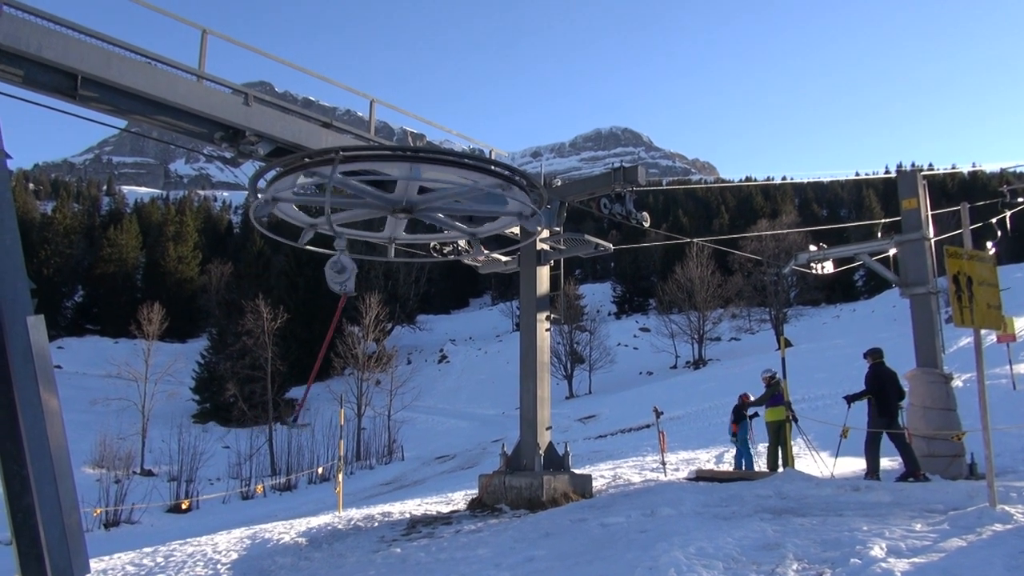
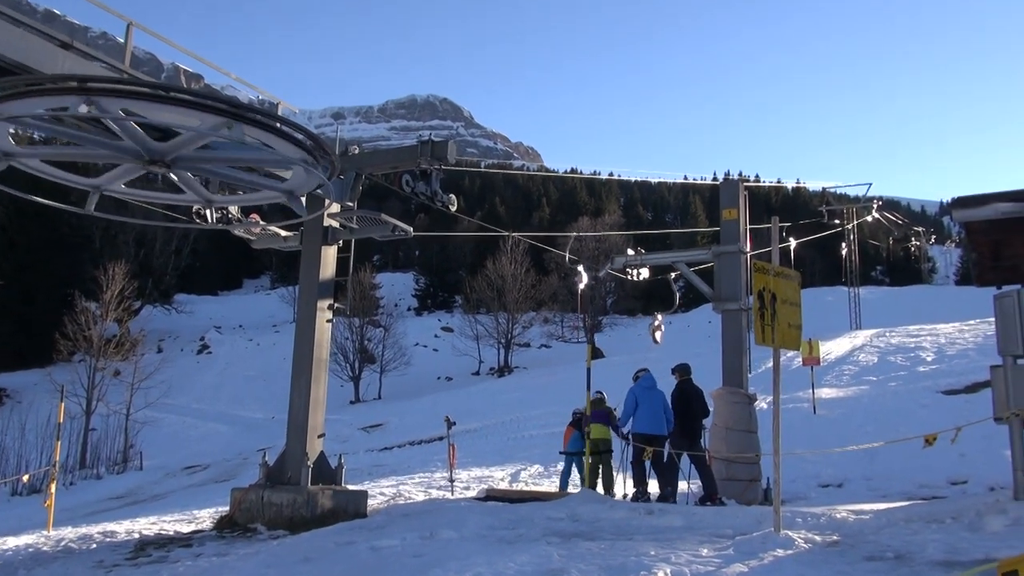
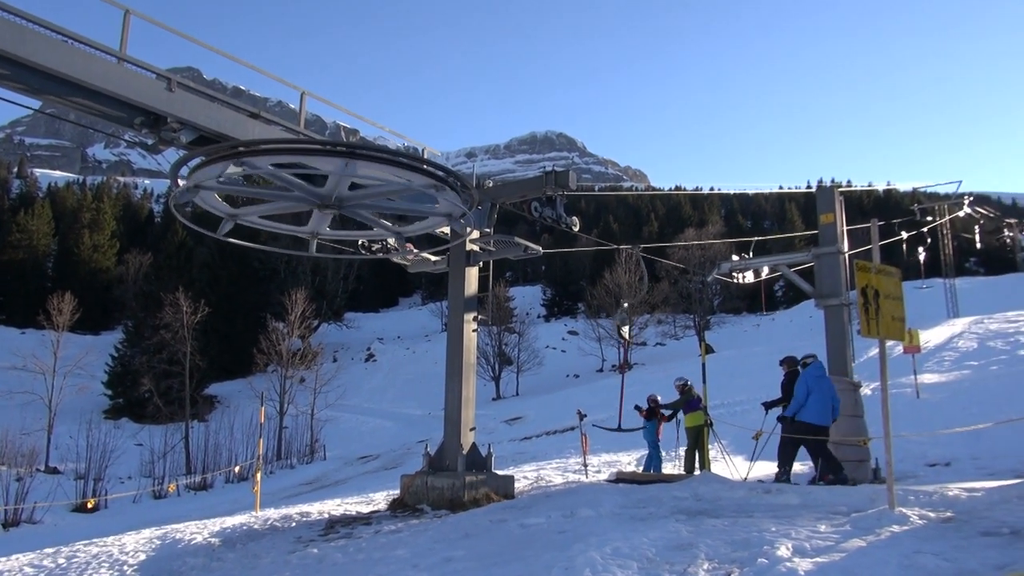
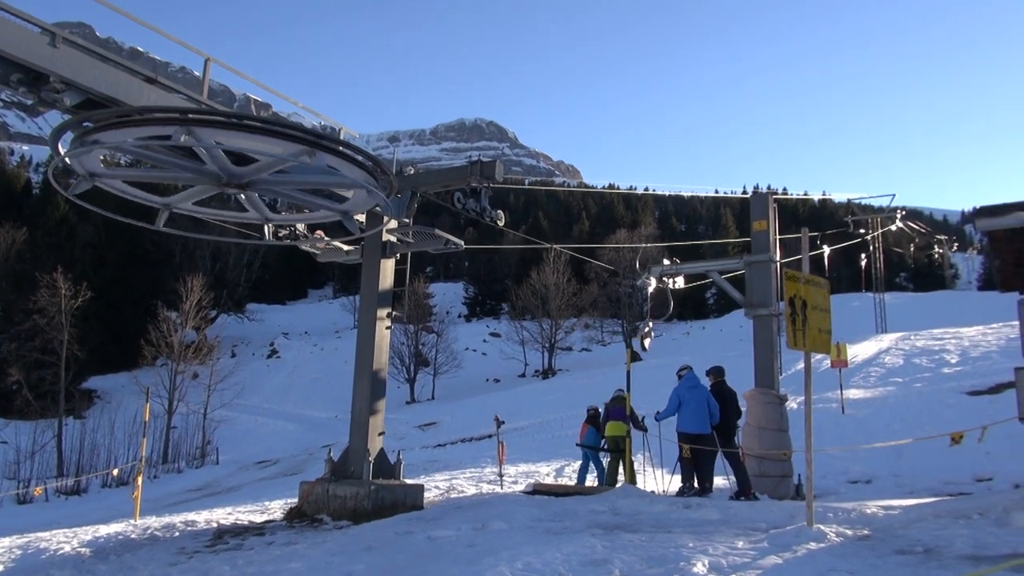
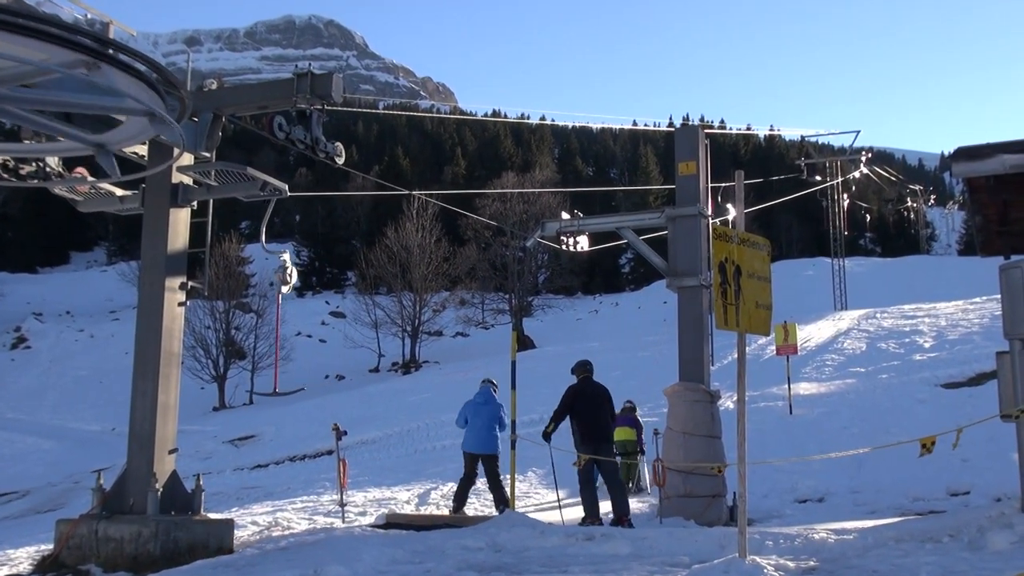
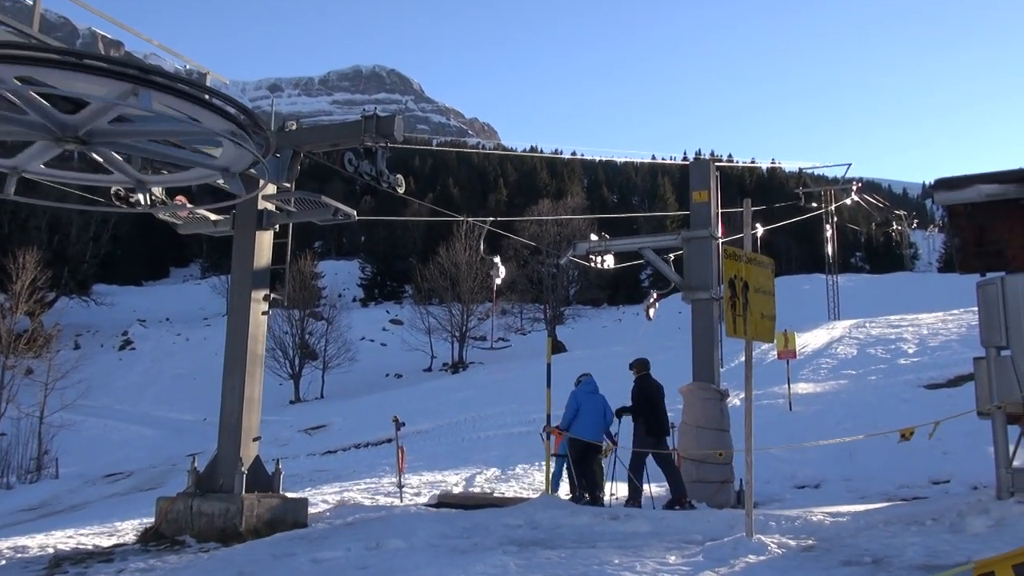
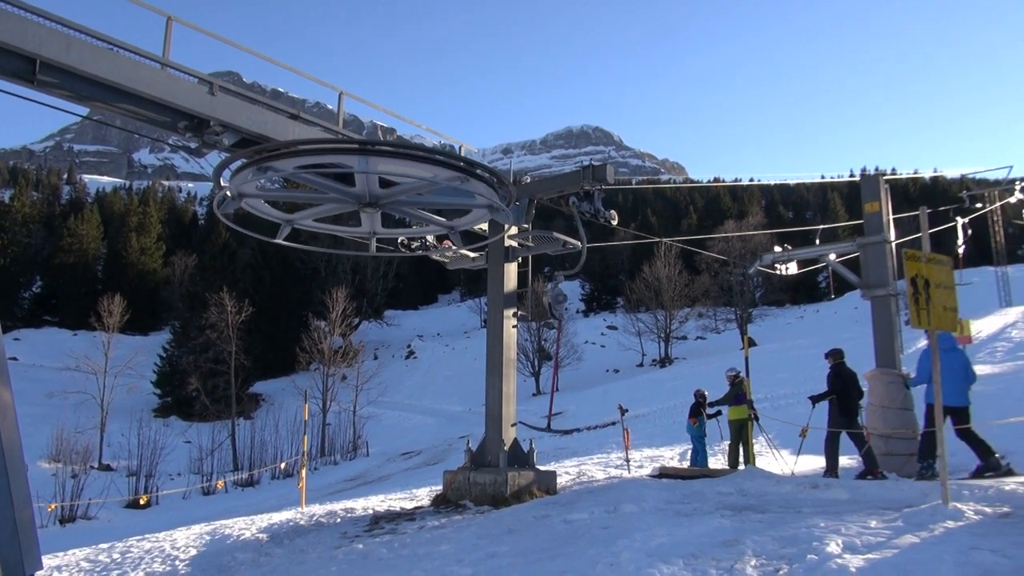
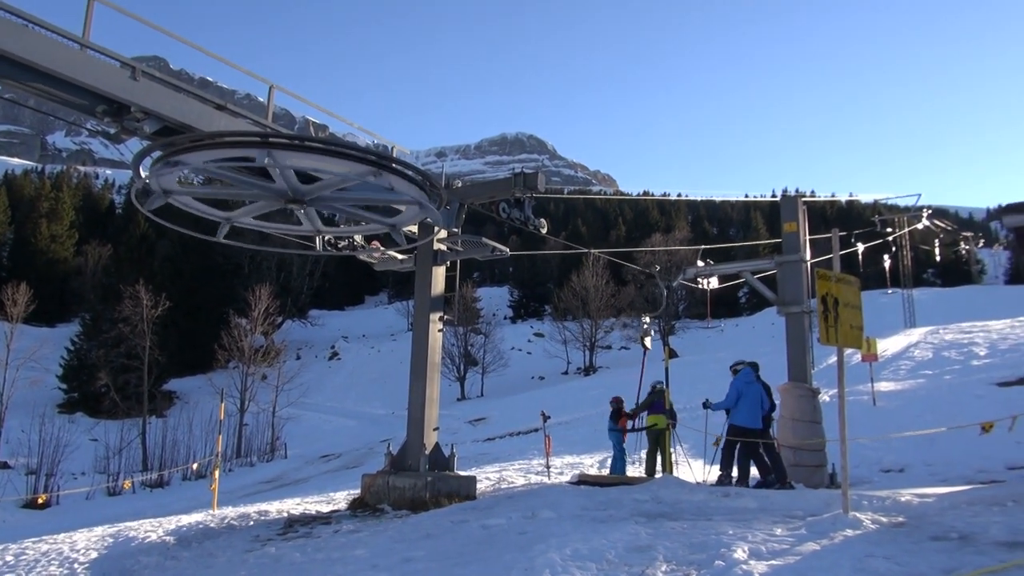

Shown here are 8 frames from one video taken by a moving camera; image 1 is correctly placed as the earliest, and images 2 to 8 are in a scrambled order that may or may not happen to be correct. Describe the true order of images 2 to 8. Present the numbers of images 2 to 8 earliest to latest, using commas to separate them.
7, 3, 8, 4, 2, 6, 5
